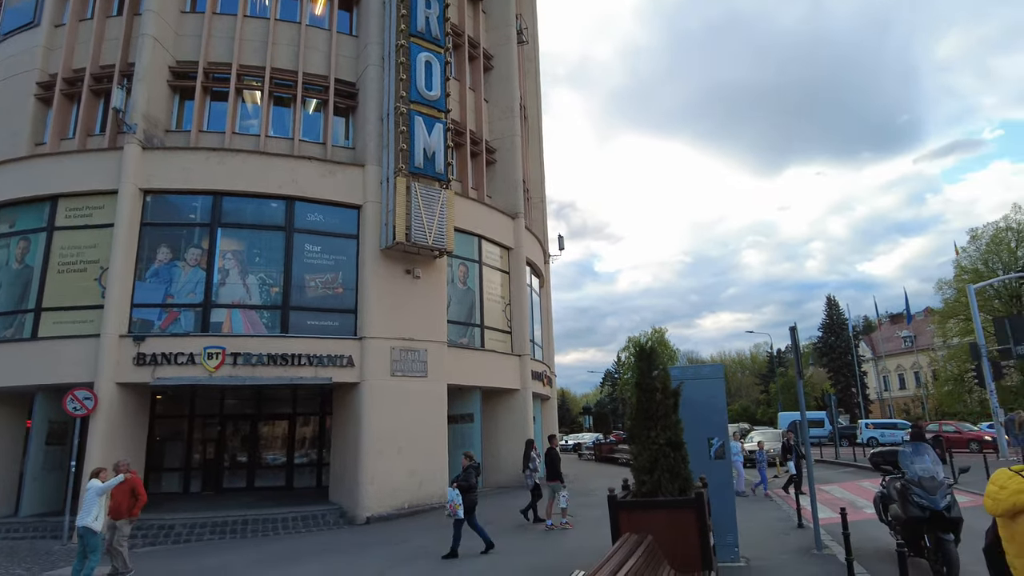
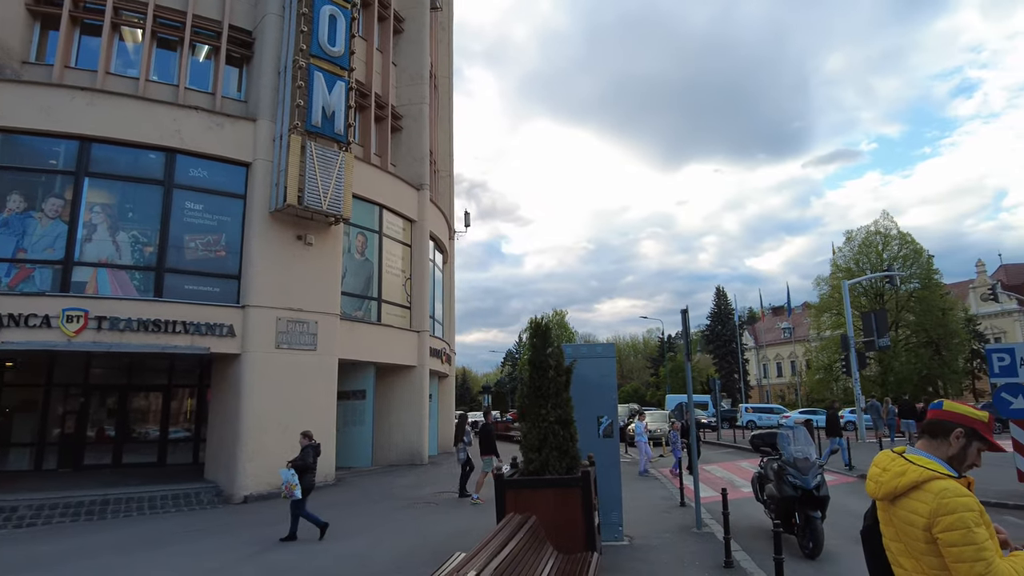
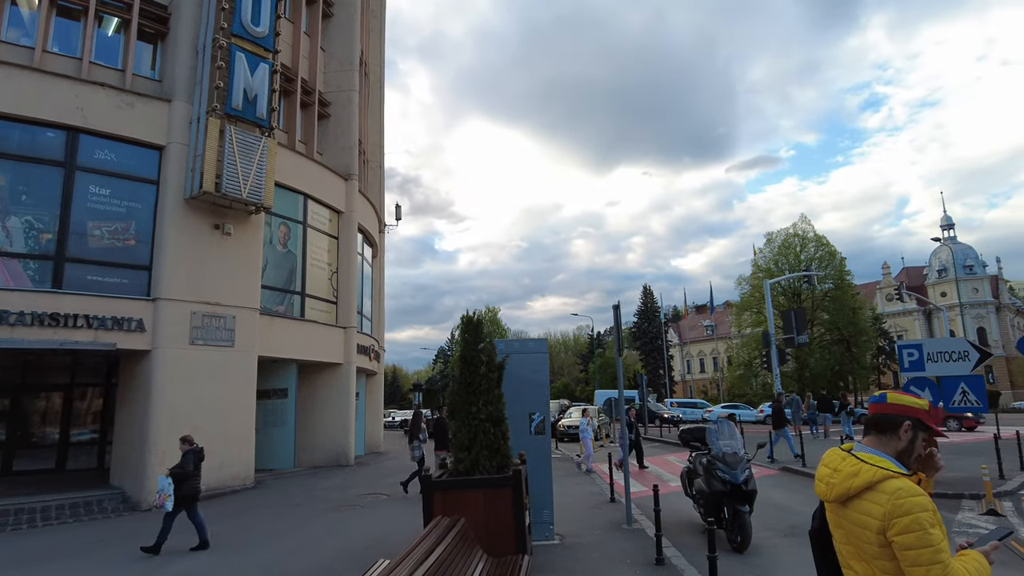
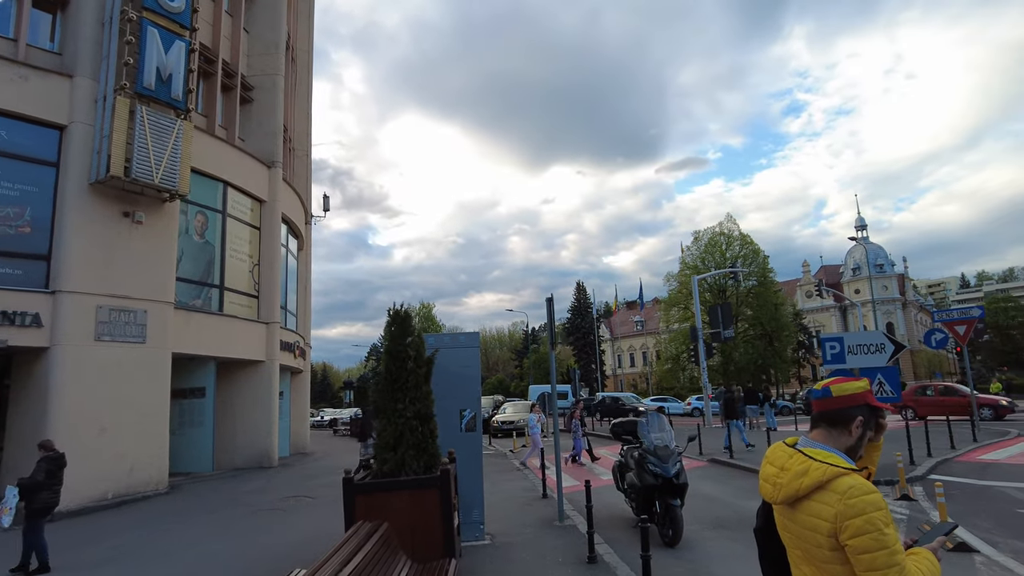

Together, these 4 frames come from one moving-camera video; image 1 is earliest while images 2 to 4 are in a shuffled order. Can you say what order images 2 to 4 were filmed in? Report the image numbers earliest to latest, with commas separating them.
2, 3, 4
